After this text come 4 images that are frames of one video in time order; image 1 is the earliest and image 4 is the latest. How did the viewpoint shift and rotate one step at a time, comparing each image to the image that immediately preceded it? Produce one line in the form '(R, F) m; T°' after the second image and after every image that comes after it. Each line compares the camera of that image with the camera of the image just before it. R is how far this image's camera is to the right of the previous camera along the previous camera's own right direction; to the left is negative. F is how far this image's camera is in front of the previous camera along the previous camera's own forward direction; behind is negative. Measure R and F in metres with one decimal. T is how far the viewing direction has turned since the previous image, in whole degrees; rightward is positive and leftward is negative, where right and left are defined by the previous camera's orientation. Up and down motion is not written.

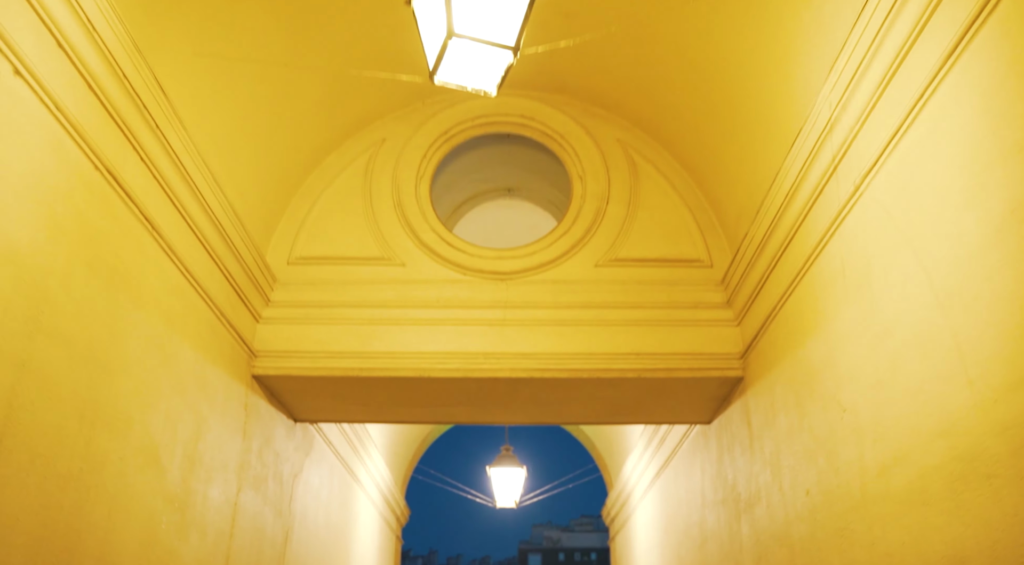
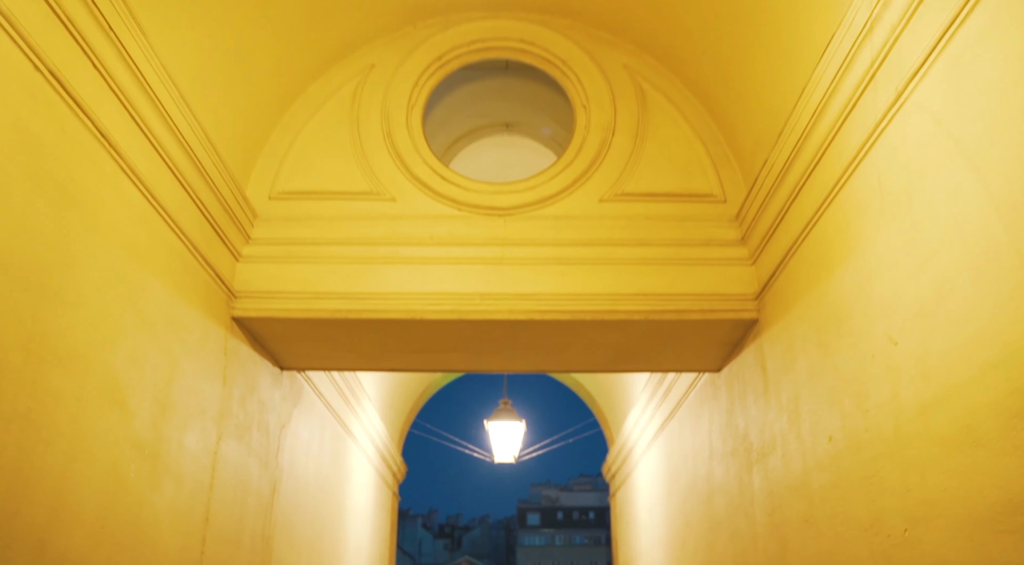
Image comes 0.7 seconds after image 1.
(0.0, +0.3) m; 0°
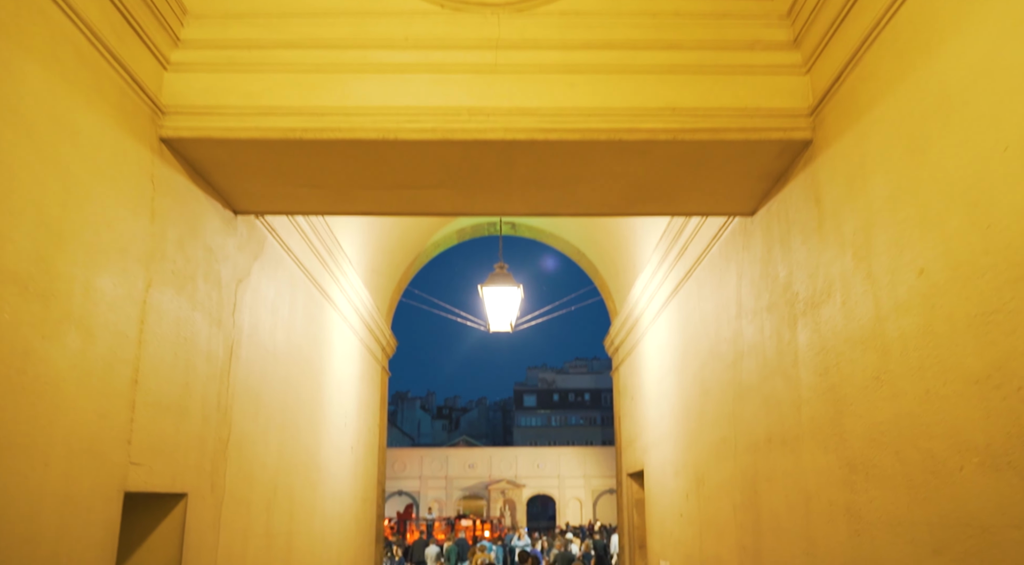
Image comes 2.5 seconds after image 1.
(0.0, +0.8) m; 0°
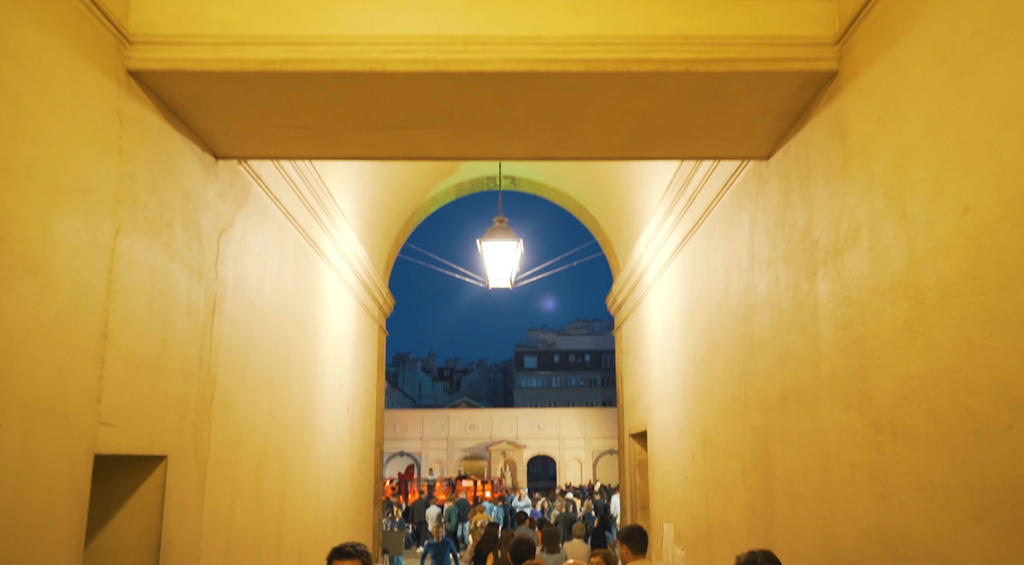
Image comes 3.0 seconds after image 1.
(0.0, +0.3) m; 0°
